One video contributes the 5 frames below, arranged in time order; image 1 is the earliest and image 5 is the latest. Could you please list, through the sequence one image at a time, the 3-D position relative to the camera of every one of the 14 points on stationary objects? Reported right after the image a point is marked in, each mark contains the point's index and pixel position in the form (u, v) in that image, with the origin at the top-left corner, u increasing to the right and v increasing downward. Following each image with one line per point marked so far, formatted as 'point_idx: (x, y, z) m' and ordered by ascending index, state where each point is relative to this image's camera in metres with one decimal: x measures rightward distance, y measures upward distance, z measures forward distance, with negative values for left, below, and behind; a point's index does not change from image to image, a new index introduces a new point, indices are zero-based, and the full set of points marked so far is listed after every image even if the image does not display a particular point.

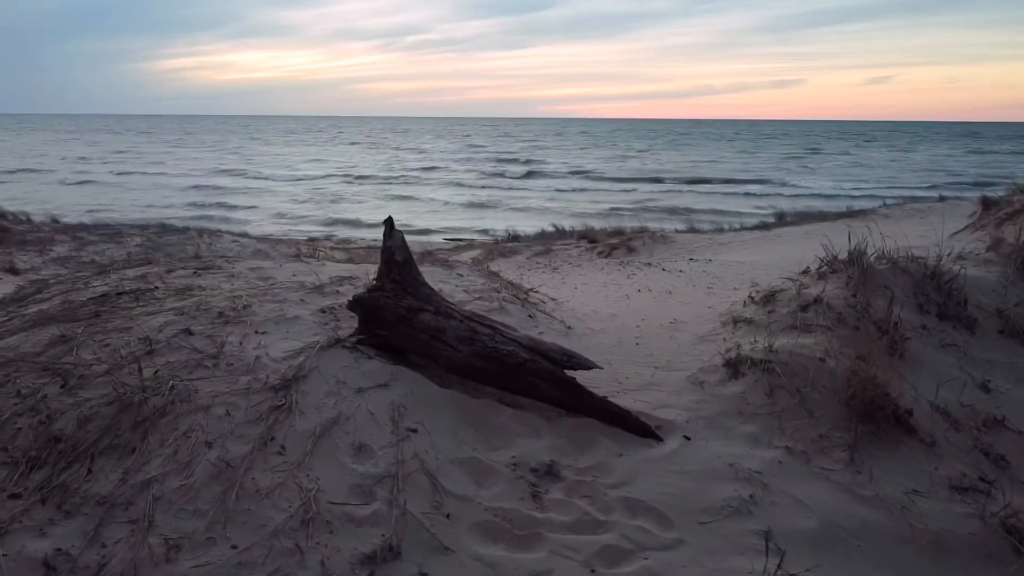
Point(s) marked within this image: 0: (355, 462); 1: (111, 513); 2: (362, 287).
0: (-0.7, -0.7, +3.4) m
1: (-1.5, -0.8, +3.0) m
2: (-1.0, 0.0, +5.4) m
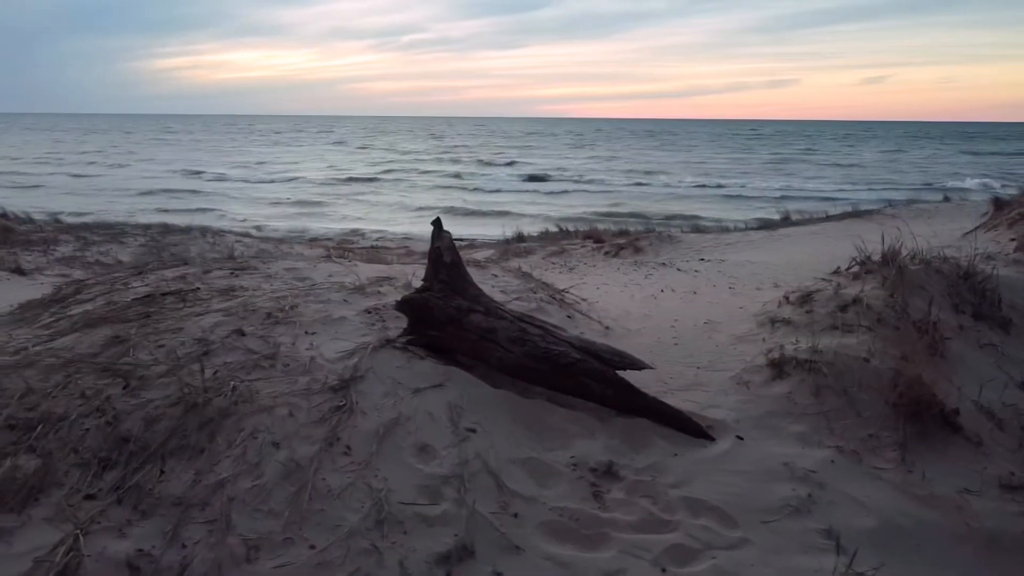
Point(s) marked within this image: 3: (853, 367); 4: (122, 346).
0: (-0.4, -0.7, +3.4) m
1: (-1.2, -0.8, +3.0) m
2: (-0.7, 0.0, +5.4) m
3: (+2.0, -0.5, +4.6) m
4: (-1.9, -0.3, +4.0) m
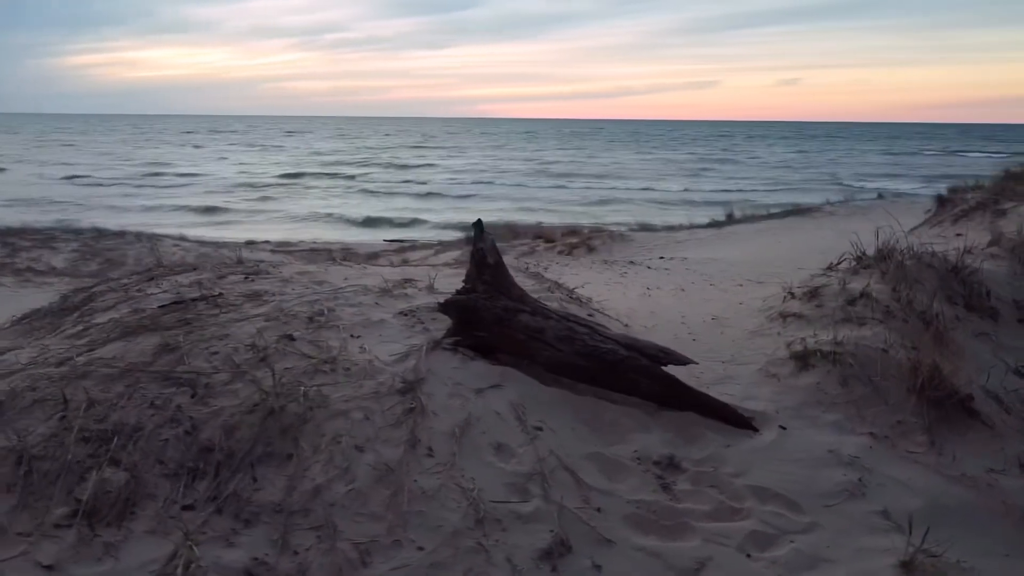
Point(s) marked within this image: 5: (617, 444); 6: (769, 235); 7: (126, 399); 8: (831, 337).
0: (0.0, -0.7, +3.5) m
1: (-0.8, -0.8, +2.9) m
2: (-0.6, 0.0, +5.4) m
3: (+2.2, -0.4, +4.8) m
4: (-1.6, -0.3, +3.9) m
5: (+0.5, -0.8, +3.9) m
6: (+5.3, +1.1, +16.7) m
7: (-1.6, -0.5, +3.5) m
8: (+2.0, -0.3, +5.1) m
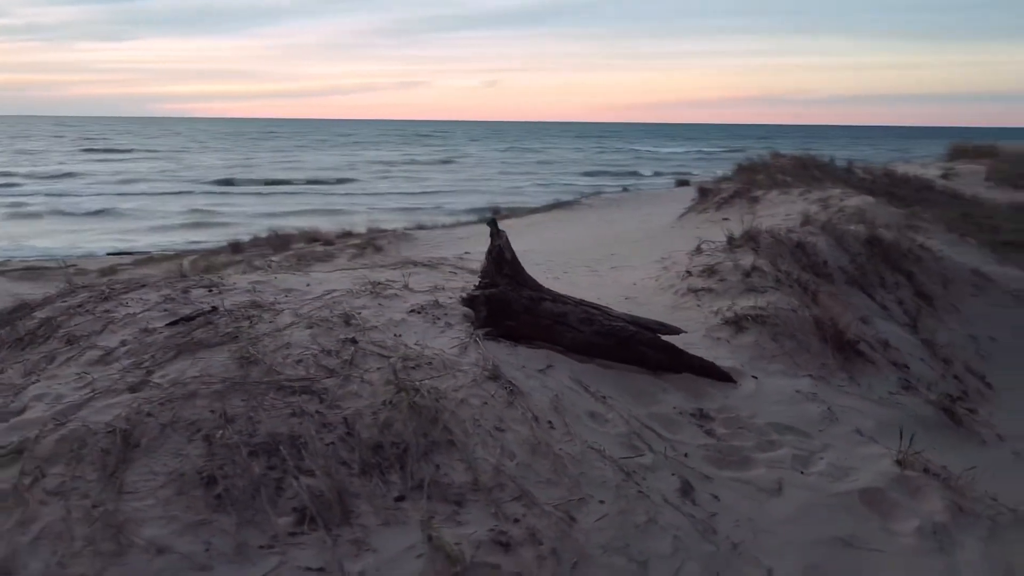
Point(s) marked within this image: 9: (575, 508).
0: (+0.4, -0.7, +4.0) m
1: (-0.1, -0.8, +3.2) m
2: (-0.7, 0.0, +5.6) m
3: (+2.1, -0.2, +6.0) m
4: (-1.2, -0.4, +3.8) m
5: (+0.8, -0.7, +4.6) m
6: (+0.9, +1.4, +18.2) m
7: (-1.1, -0.5, +3.4) m
8: (+1.8, -0.1, +6.2) m
9: (+0.3, -0.9, +3.3) m
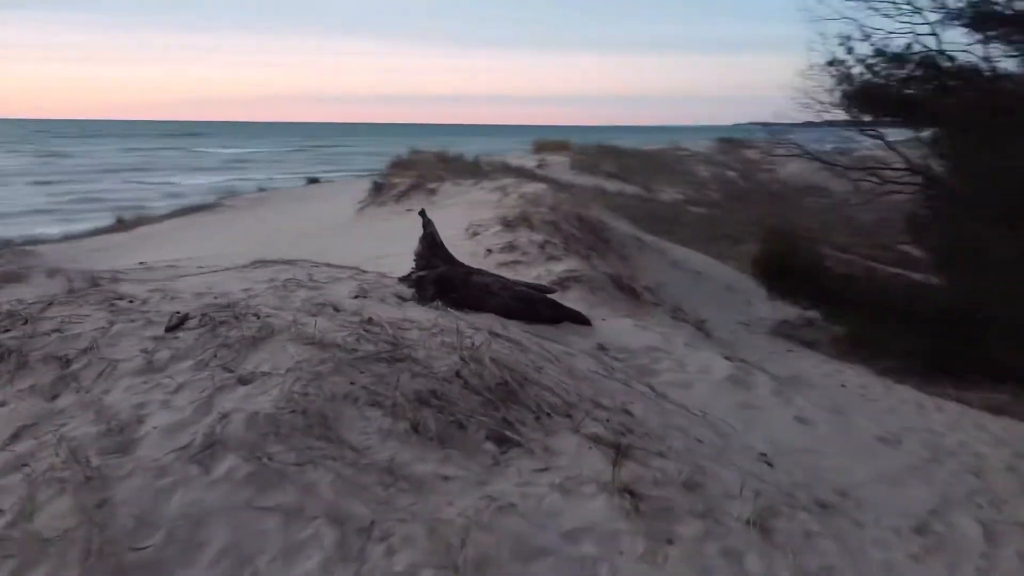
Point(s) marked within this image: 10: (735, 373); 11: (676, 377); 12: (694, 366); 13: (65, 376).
0: (+0.4, -0.5, +5.2) m
1: (+0.4, -0.6, +4.3) m
2: (-1.4, +0.1, +6.0) m
3: (+0.8, +0.1, +7.8) m
4: (-0.9, -0.3, +4.2) m
5: (+0.5, -0.4, +5.9) m
6: (-6.4, +1.3, +17.7) m
7: (-0.6, -0.4, +4.0) m
8: (+0.5, +0.2, +7.8) m
9: (+0.6, -0.7, +4.5) m
10: (+1.7, -0.6, +6.0) m
11: (+1.2, -0.6, +5.7) m
12: (+1.4, -0.6, +6.0) m
13: (-2.2, -0.4, +4.0) m
